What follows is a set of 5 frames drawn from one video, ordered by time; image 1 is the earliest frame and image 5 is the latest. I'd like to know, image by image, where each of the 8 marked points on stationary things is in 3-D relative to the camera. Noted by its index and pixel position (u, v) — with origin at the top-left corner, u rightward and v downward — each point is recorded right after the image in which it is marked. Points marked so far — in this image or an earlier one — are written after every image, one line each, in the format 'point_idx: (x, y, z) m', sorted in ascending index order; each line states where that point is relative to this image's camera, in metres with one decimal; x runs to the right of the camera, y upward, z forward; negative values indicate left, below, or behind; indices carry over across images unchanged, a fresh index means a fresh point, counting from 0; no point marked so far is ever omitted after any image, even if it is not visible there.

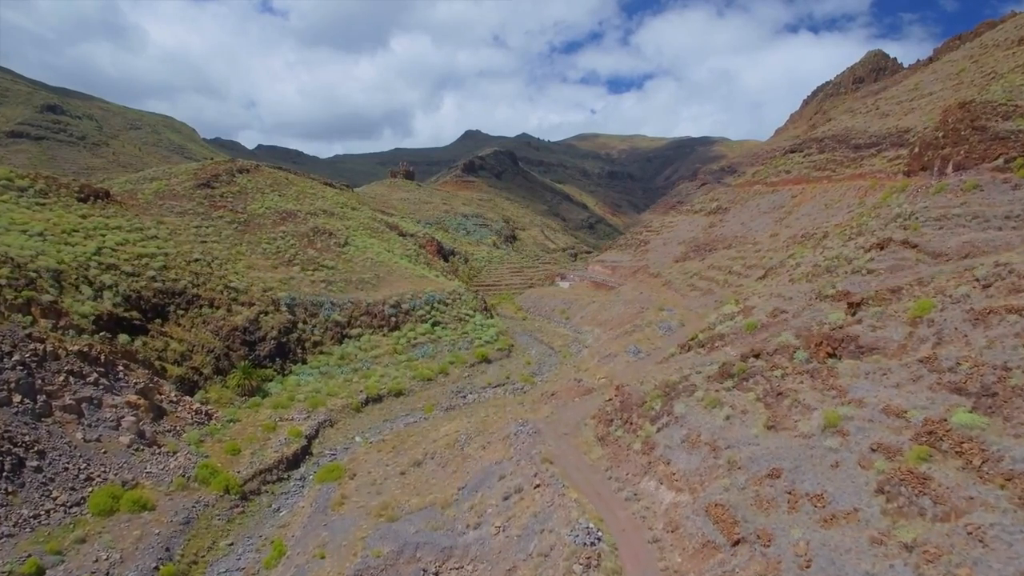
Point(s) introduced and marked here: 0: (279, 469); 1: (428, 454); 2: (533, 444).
0: (-8.2, -6.4, +20.0) m
1: (-2.8, -5.5, +18.6) m
2: (+0.6, -4.5, +16.2) m
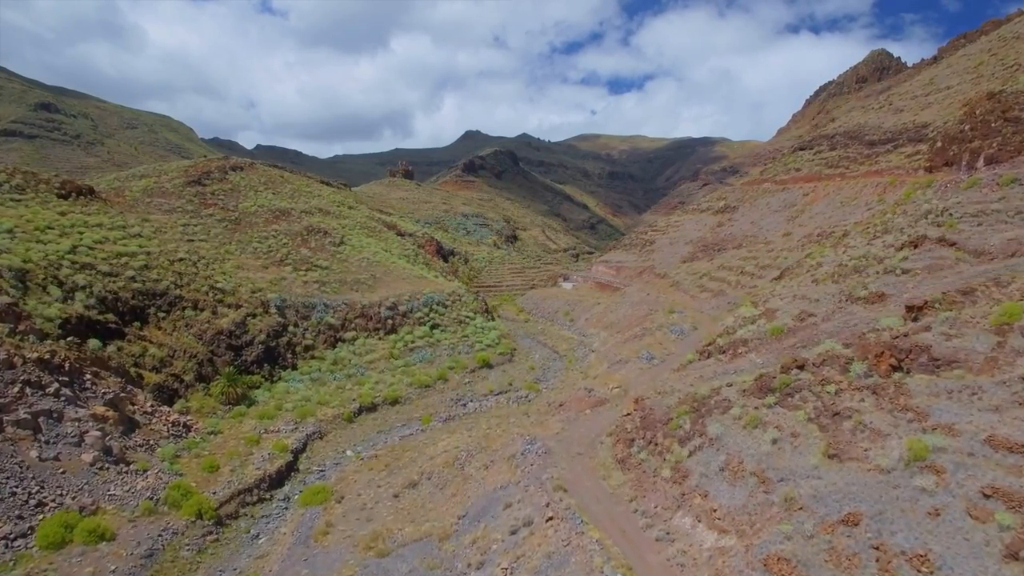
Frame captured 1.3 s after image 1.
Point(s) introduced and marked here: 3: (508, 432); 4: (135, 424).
0: (-8.1, -6.4, +18.2) m
1: (-2.6, -5.5, +16.8) m
2: (+0.8, -4.6, +14.3) m
3: (-0.1, -4.8, +18.6) m
4: (-12.8, -4.6, +19.3) m
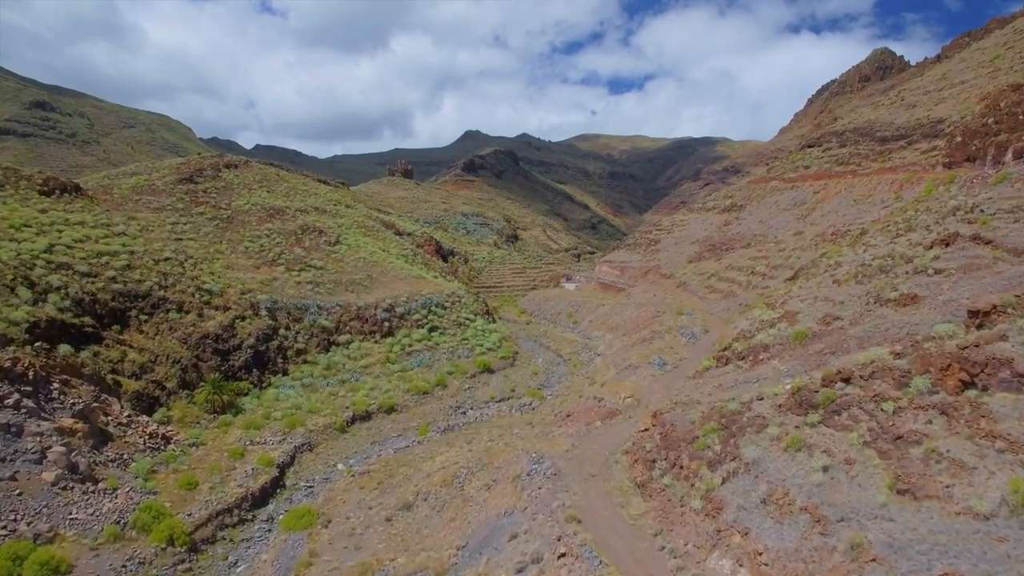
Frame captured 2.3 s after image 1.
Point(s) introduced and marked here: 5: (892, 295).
0: (-8.0, -6.5, +16.7) m
1: (-2.5, -5.6, +15.3) m
2: (+0.9, -4.6, +12.8) m
3: (0.0, -4.8, +17.1) m
4: (-12.7, -4.7, +17.8) m
5: (+13.3, -0.2, +19.8) m
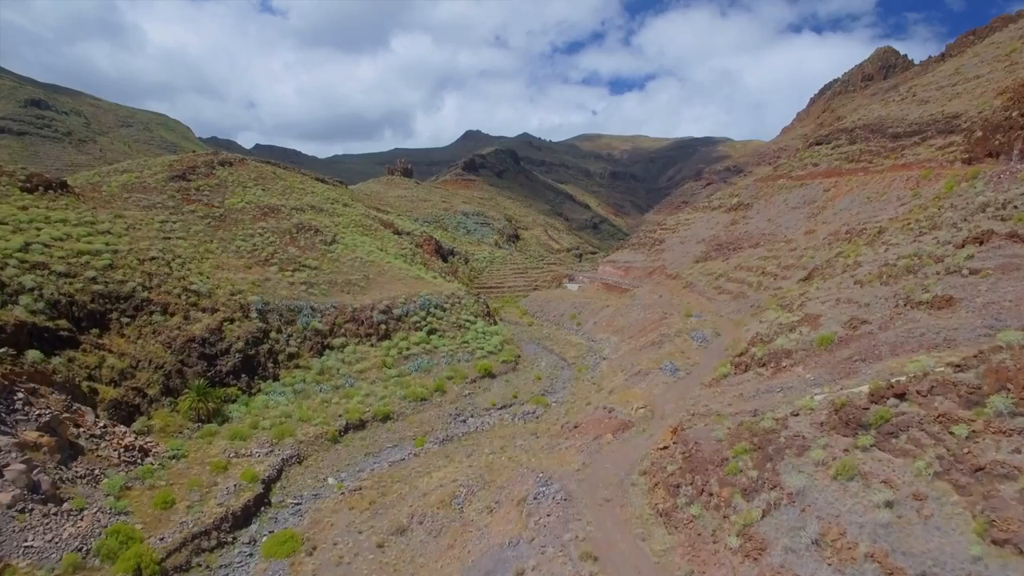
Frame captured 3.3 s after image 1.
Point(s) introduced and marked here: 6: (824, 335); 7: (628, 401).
0: (-7.9, -6.5, +15.3) m
1: (-2.4, -5.6, +13.9) m
2: (+1.0, -4.7, +11.4) m
3: (+0.1, -4.9, +15.7) m
4: (-12.6, -4.7, +16.4) m
5: (+13.4, -0.3, +18.4) m
6: (+10.4, -1.6, +18.8) m
7: (+3.9, -3.9, +19.4) m
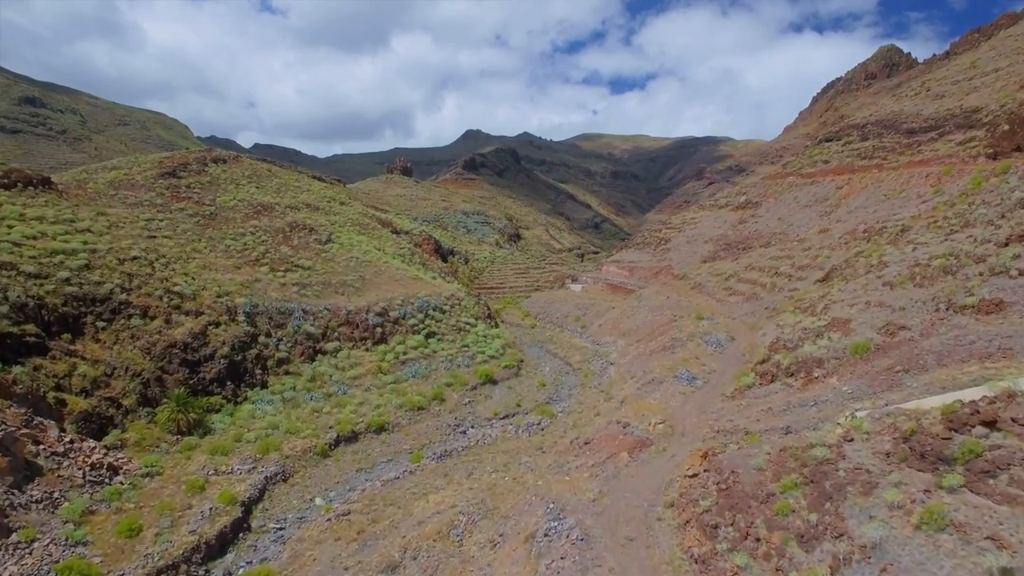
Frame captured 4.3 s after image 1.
0: (-7.7, -6.6, +13.7) m
1: (-2.2, -5.7, +12.3) m
2: (+1.1, -4.7, +9.8) m
3: (+0.2, -4.9, +14.1) m
4: (-12.4, -4.8, +14.8) m
5: (+13.5, -0.4, +16.7) m
6: (+10.5, -1.6, +17.2) m
7: (+4.1, -4.0, +17.8) m
